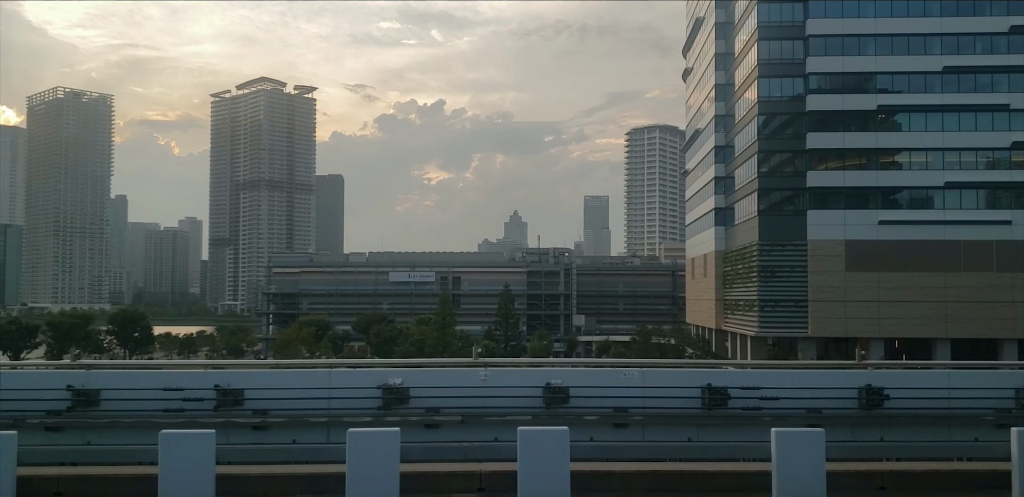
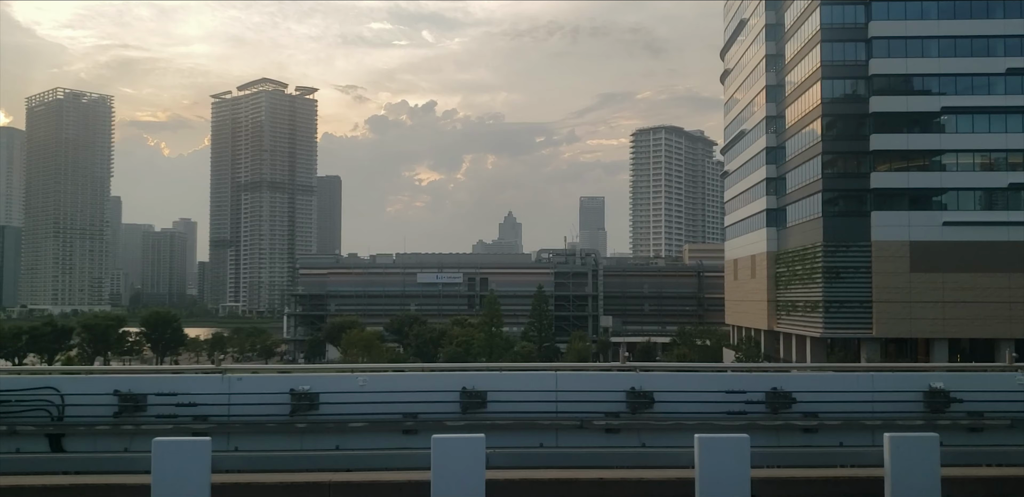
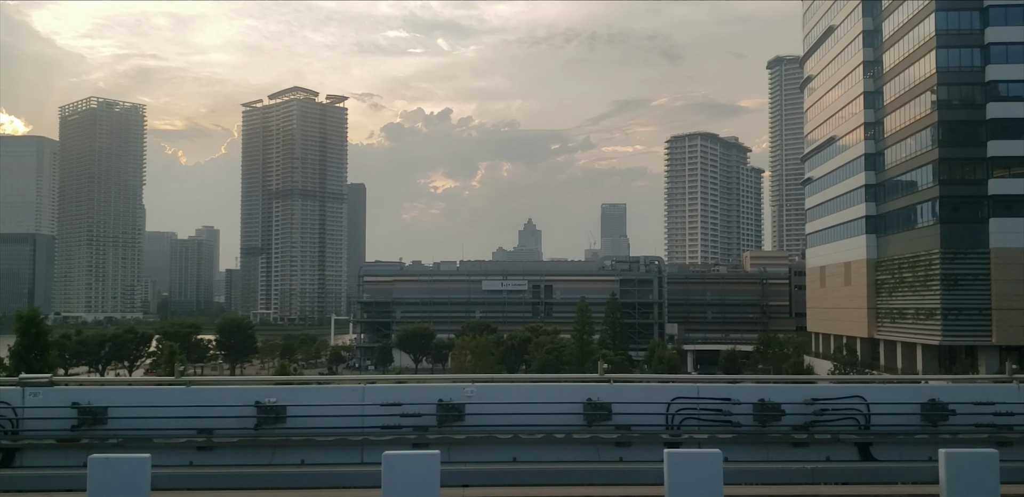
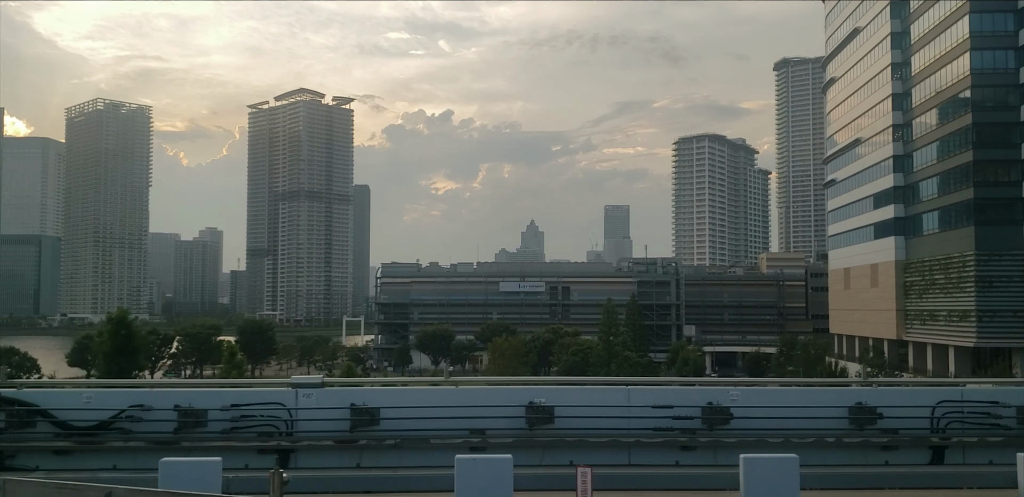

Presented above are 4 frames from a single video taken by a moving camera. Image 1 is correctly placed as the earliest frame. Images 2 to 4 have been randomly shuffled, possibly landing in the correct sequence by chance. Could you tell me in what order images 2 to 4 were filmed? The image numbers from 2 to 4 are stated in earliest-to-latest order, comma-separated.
2, 3, 4
